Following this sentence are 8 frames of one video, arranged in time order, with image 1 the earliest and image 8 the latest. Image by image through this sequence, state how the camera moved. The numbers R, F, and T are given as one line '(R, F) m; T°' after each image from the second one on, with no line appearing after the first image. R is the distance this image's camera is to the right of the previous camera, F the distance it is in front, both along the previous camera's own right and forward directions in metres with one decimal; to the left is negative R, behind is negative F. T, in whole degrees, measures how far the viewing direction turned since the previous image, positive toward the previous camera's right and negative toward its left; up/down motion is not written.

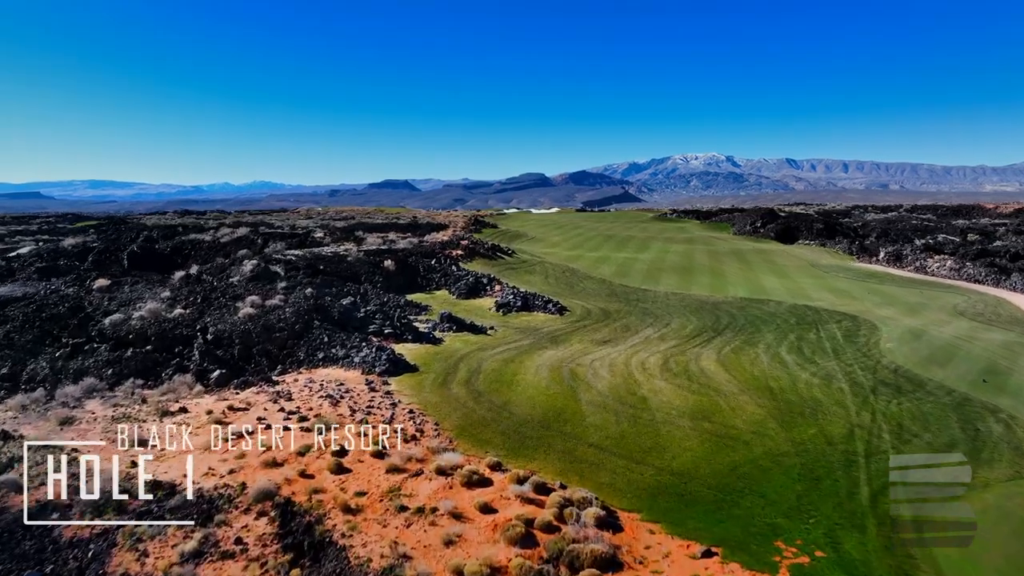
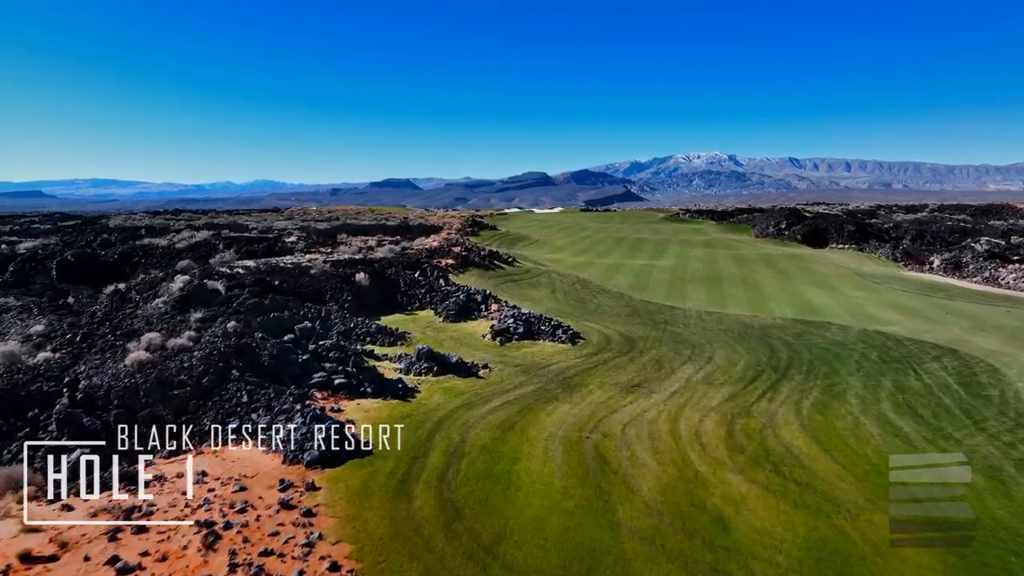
(0.0, +5.3) m; 0°
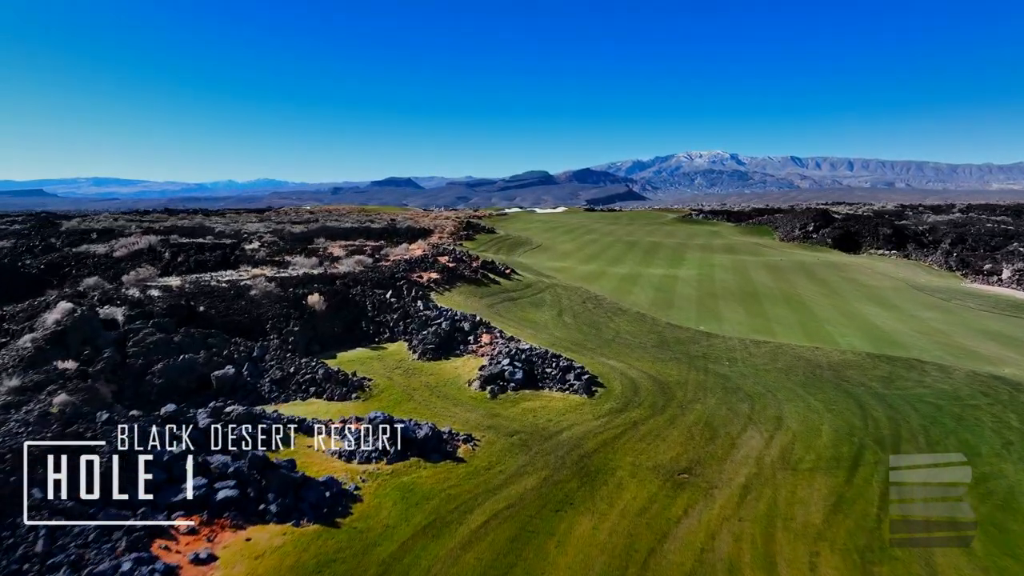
(+0.1, +5.2) m; 0°
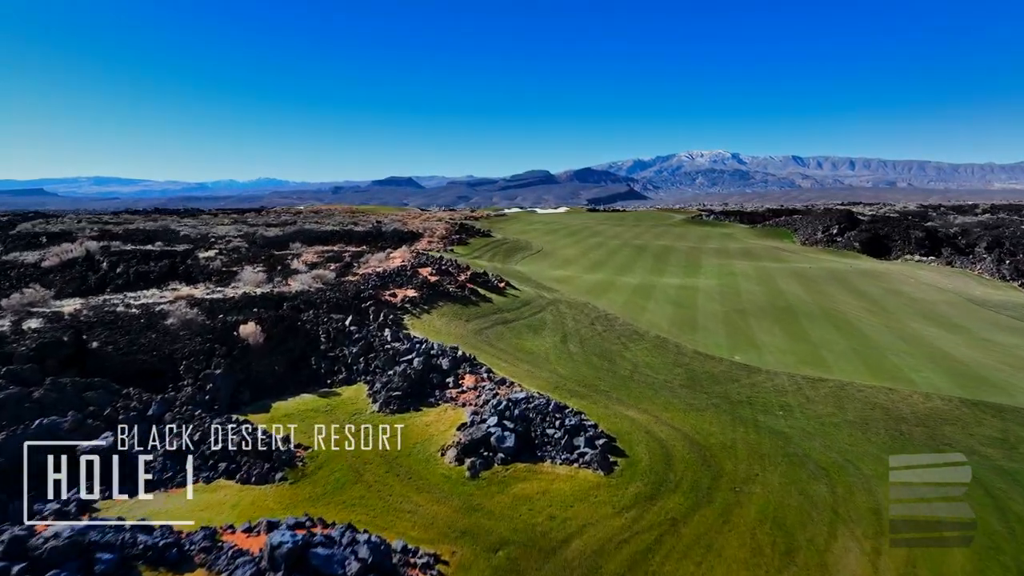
(+0.2, +4.2) m; 0°
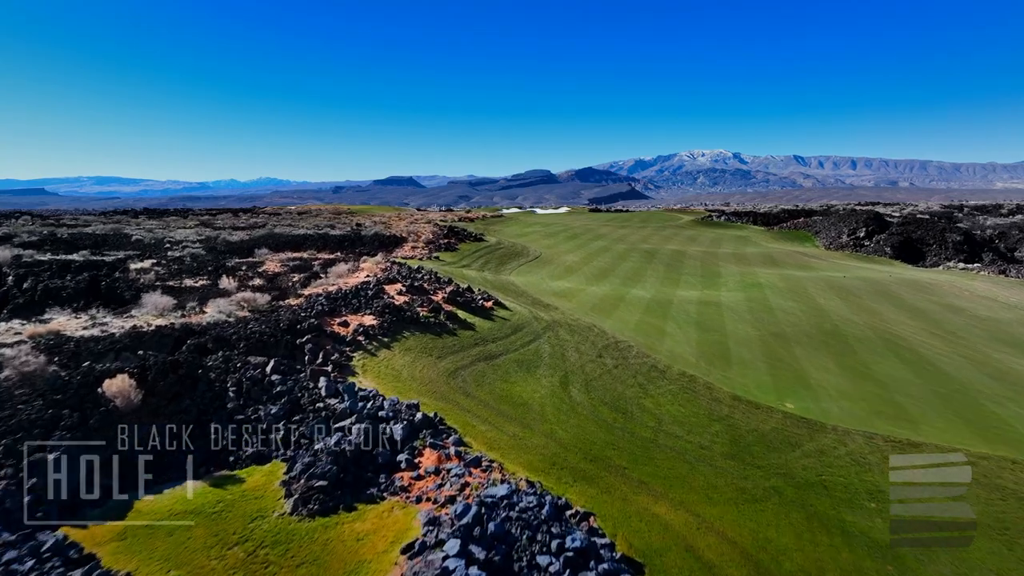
(+0.3, +4.2) m; 0°
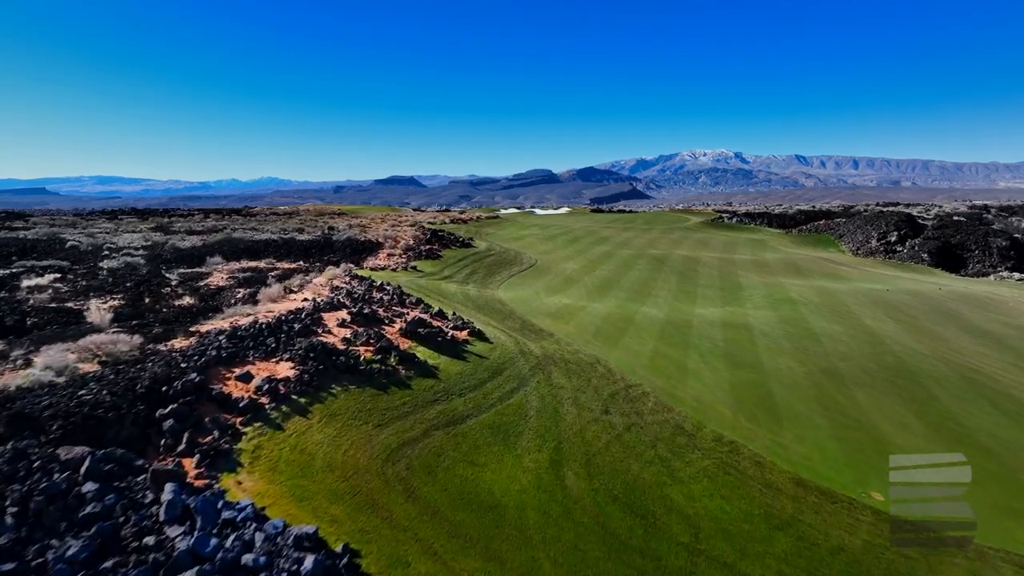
(+0.4, +4.3) m; 0°
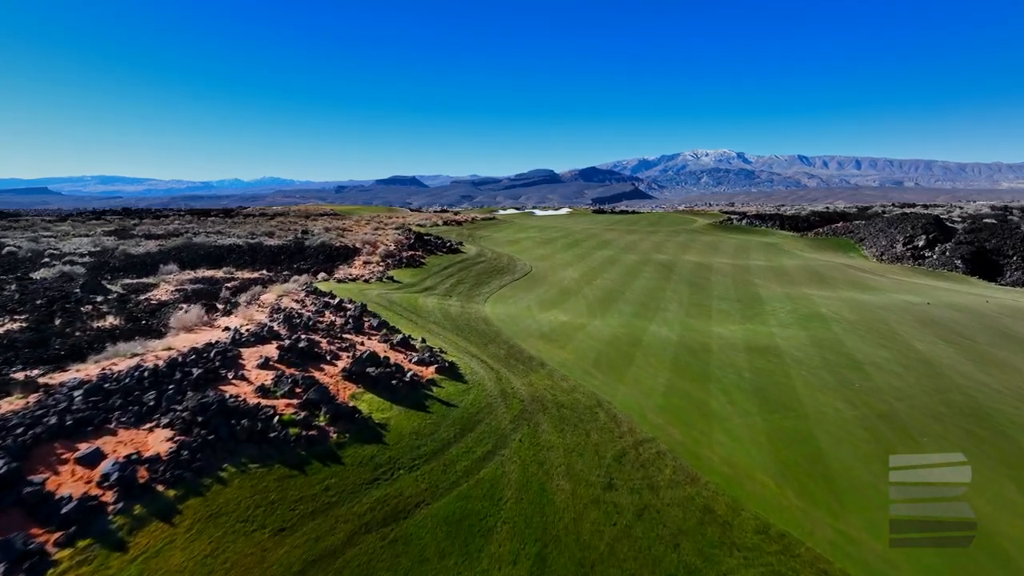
(+0.3, +3.2) m; 0°
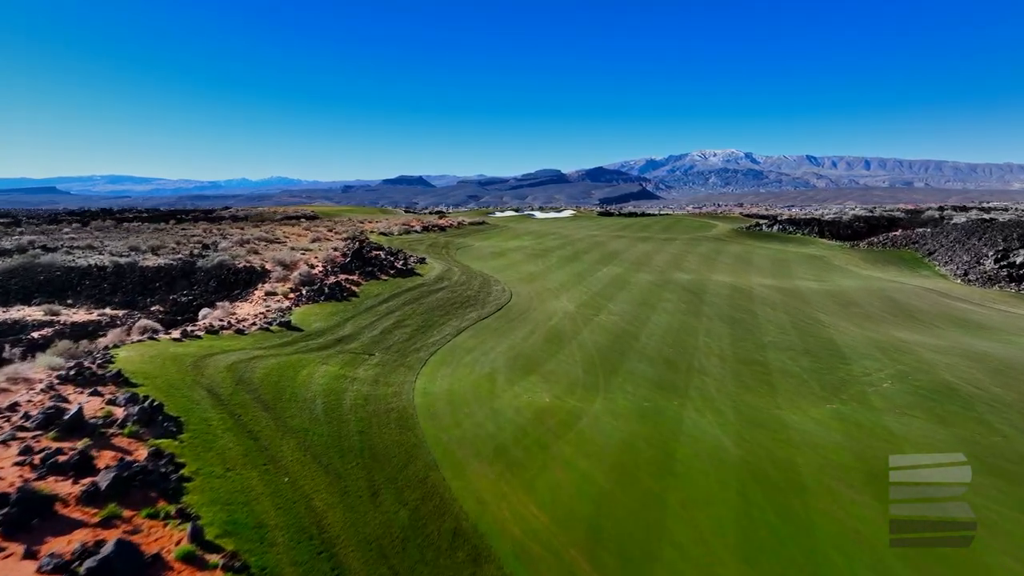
(+0.9, +8.1) m; 0°
